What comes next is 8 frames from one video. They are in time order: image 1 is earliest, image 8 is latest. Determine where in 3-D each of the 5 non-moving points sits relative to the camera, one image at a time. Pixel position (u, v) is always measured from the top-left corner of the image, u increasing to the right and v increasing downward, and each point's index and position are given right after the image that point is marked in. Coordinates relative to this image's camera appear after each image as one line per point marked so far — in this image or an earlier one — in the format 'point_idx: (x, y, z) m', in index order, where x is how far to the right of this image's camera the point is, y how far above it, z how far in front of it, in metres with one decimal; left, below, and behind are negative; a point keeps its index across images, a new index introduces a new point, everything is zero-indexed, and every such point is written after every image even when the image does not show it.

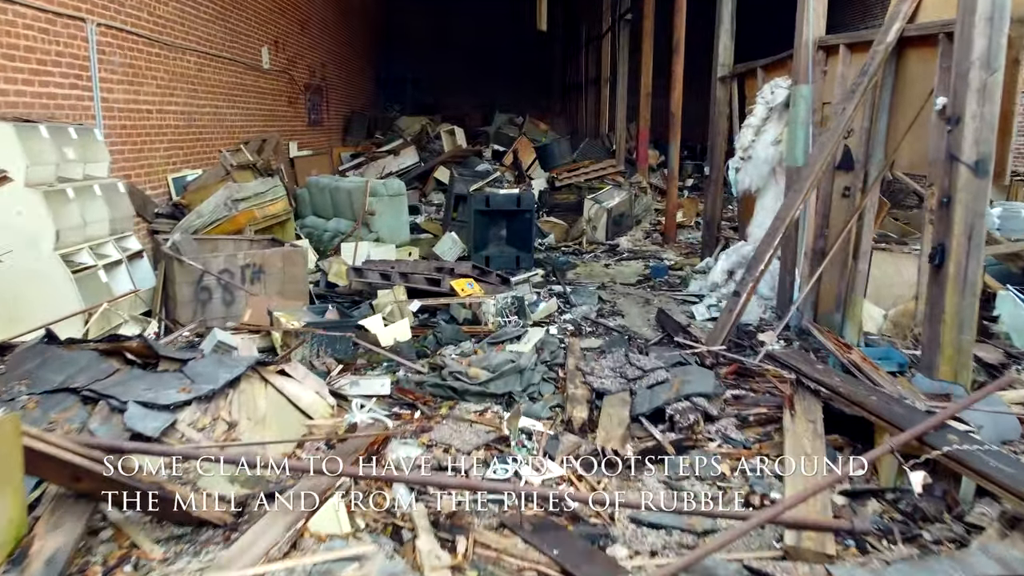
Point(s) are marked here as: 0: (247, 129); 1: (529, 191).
0: (-3.6, +2.2, +8.5) m
1: (+0.2, +1.1, +7.2) m
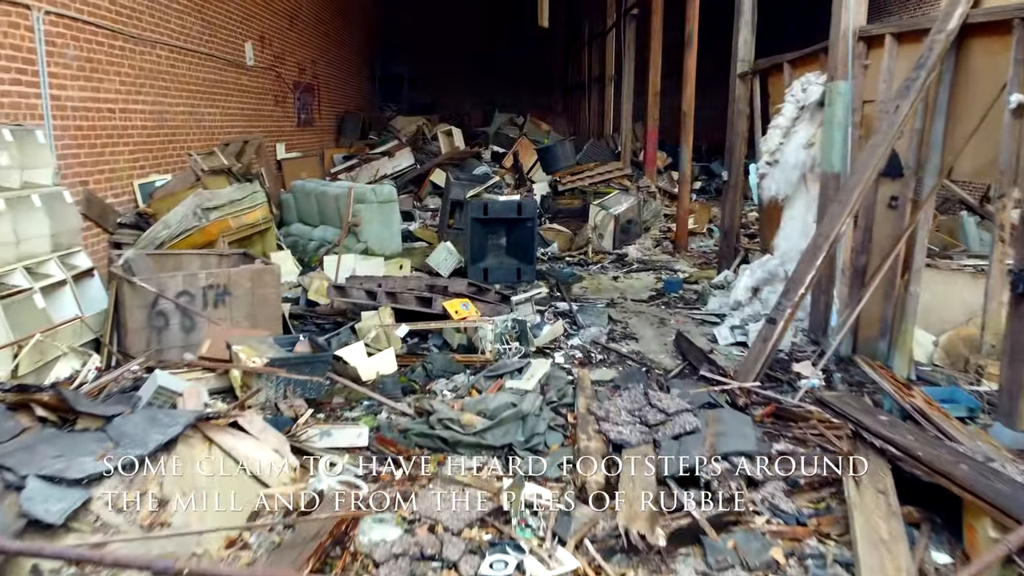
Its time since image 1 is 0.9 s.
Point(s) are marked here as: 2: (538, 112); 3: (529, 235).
0: (-3.6, +2.0, +7.9) m
1: (+0.2, +1.0, +6.6) m
2: (+0.7, +5.1, +18.2) m
3: (+0.2, +0.6, +6.6) m
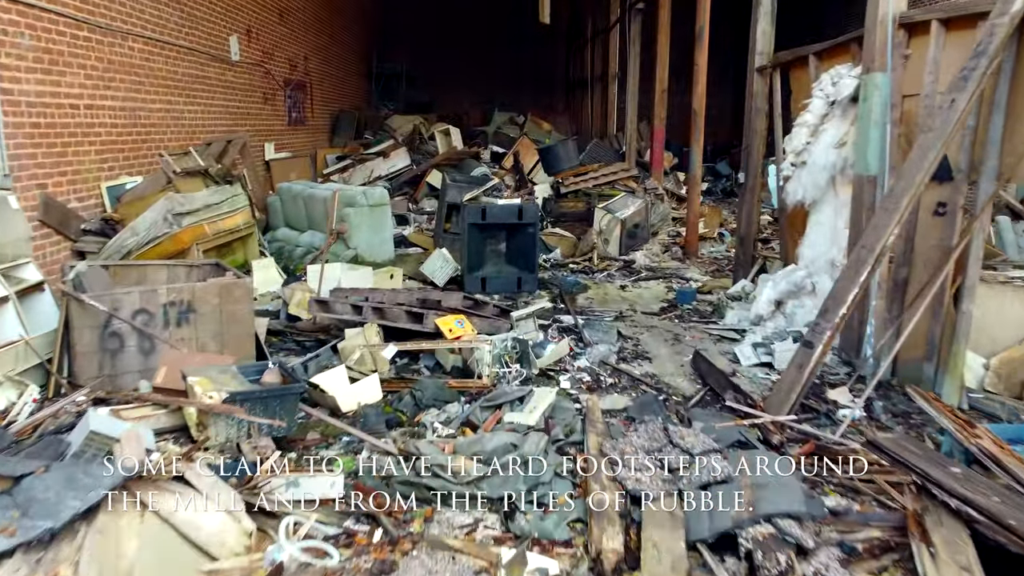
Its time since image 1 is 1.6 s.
0: (-3.6, +1.9, +7.5) m
1: (+0.2, +0.9, +6.1) m
2: (+0.7, +5.0, +17.8) m
3: (+0.2, +0.5, +6.1) m
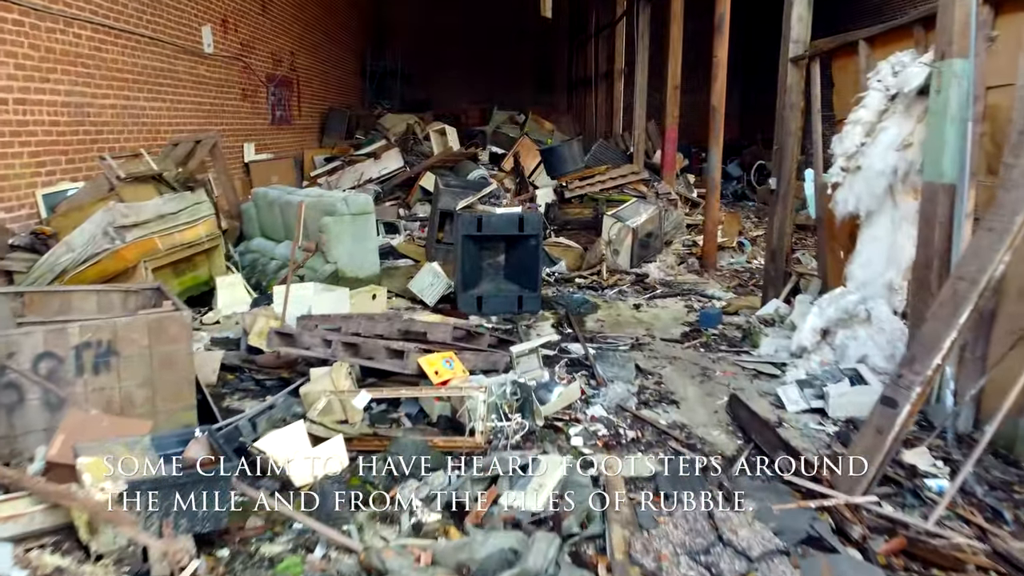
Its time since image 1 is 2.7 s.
0: (-3.6, +1.7, +6.7) m
1: (+0.2, +0.7, +5.4) m
2: (+0.7, +4.8, +17.0) m
3: (+0.2, +0.3, +5.4) m
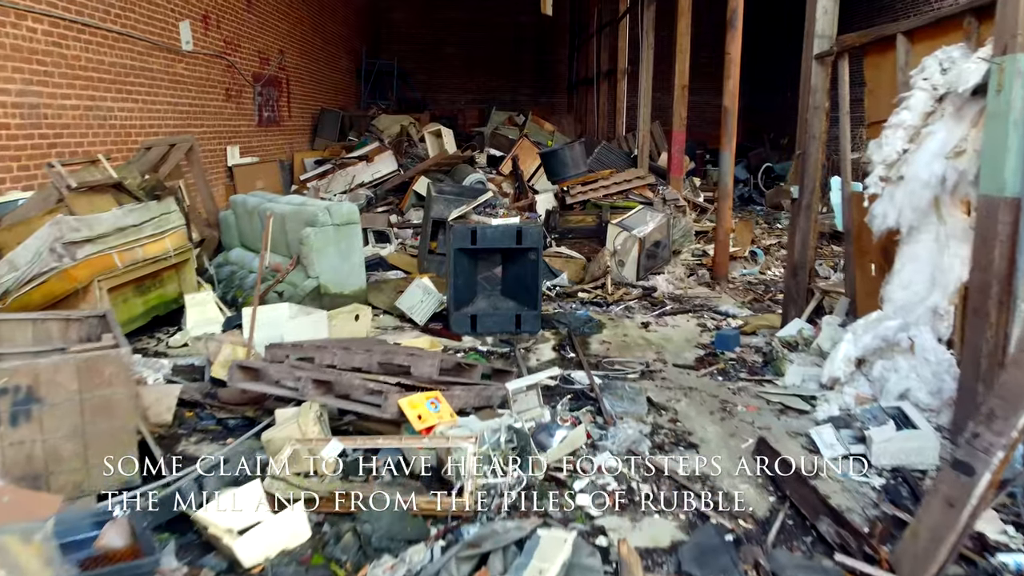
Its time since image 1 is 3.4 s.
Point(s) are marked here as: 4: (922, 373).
0: (-3.6, +1.6, +6.3) m
1: (+0.2, +0.5, +5.0) m
2: (+0.7, +4.7, +16.6) m
3: (+0.1, +0.1, +5.0) m
4: (+2.2, -0.5, +3.4) m
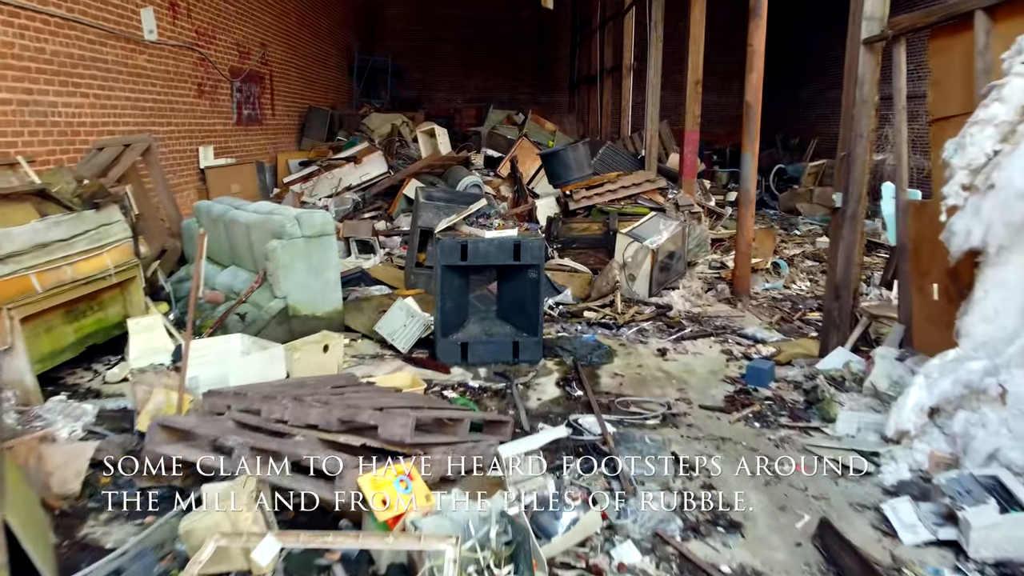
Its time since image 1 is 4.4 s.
0: (-3.7, +1.4, +5.6) m
1: (+0.2, +0.4, +4.3) m
2: (+0.7, +4.5, +15.9) m
3: (+0.1, 0.0, +4.3) m
4: (+2.2, -0.6, +2.7) m
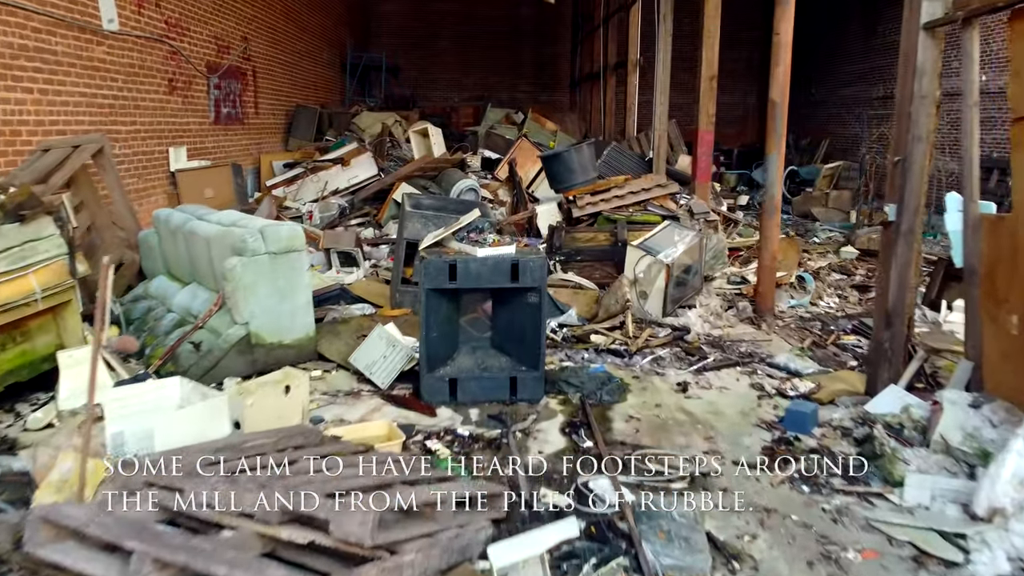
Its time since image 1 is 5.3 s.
0: (-3.7, +1.3, +5.0) m
1: (+0.1, +0.2, +3.7) m
2: (+0.7, +4.4, +15.3) m
3: (+0.1, -0.2, +3.7) m
4: (+2.2, -0.8, +2.1) m
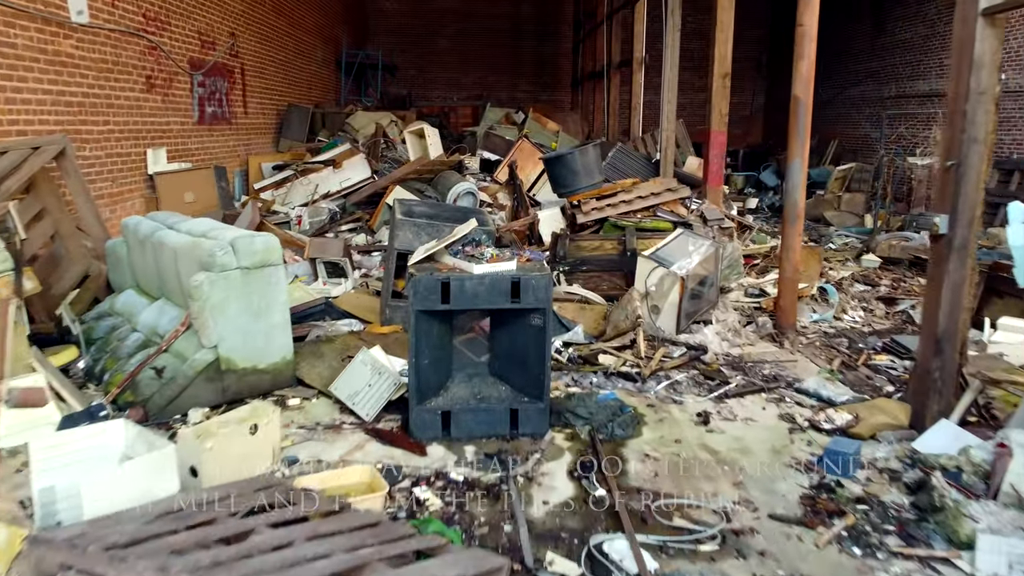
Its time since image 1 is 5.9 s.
0: (-3.7, +1.2, +4.6) m
1: (+0.1, +0.1, +3.3) m
2: (+0.7, +4.3, +14.9) m
3: (+0.1, -0.3, +3.2) m
4: (+2.2, -0.9, +1.7) m
